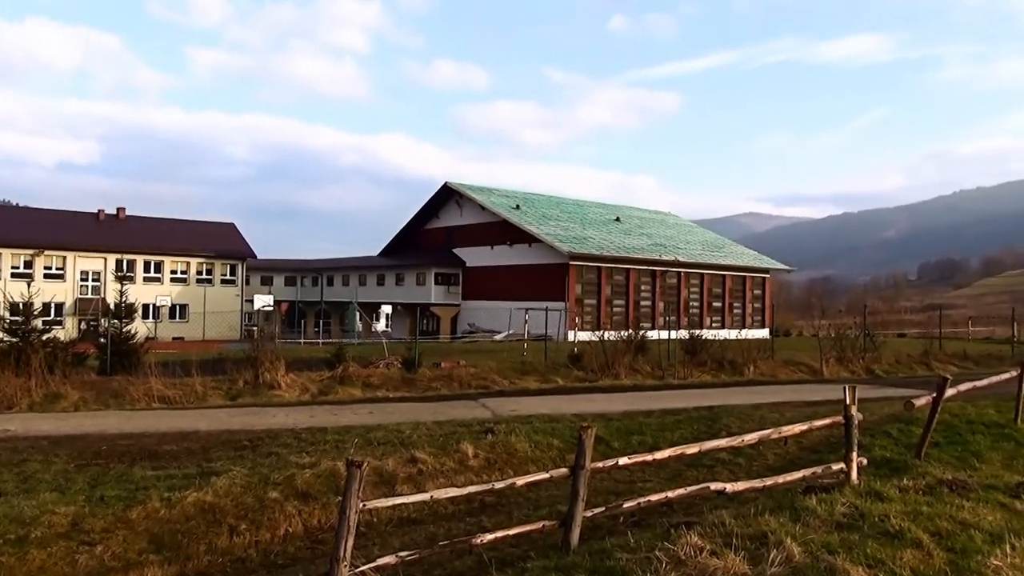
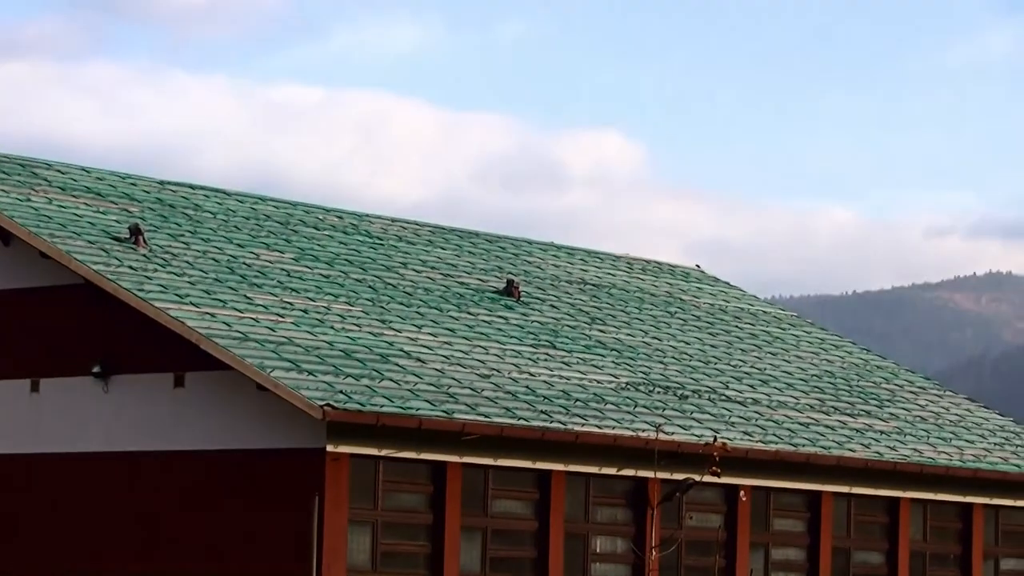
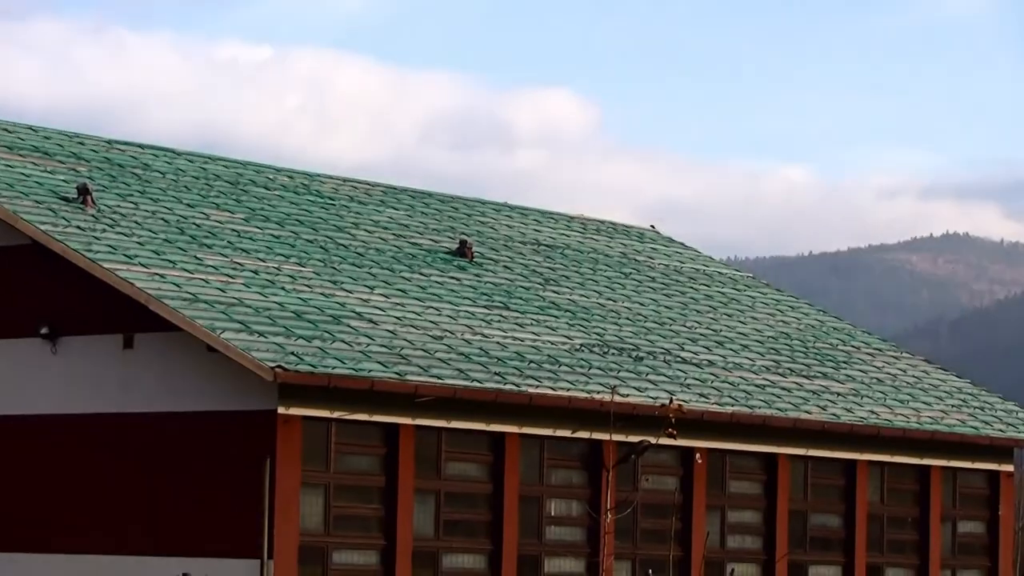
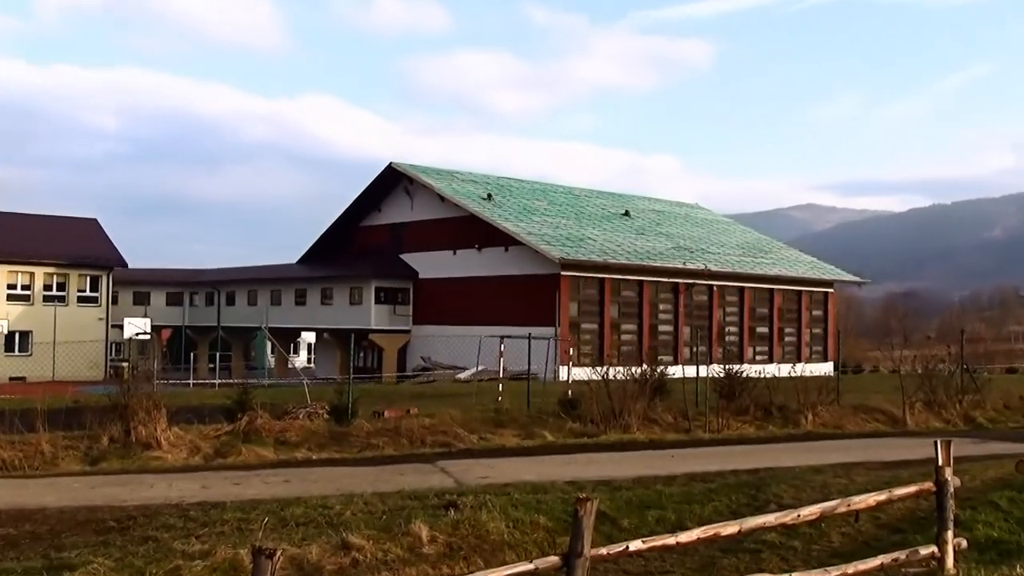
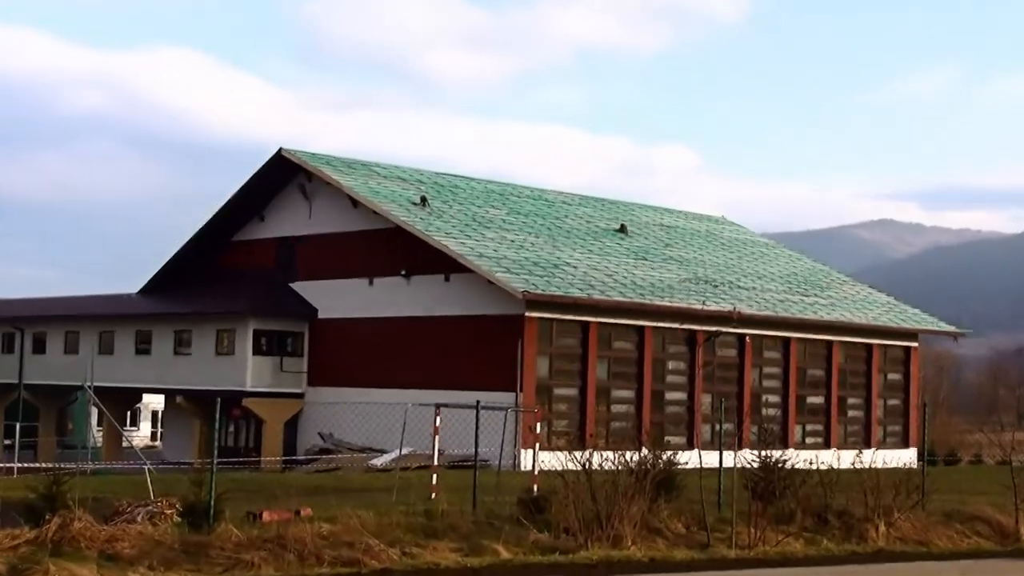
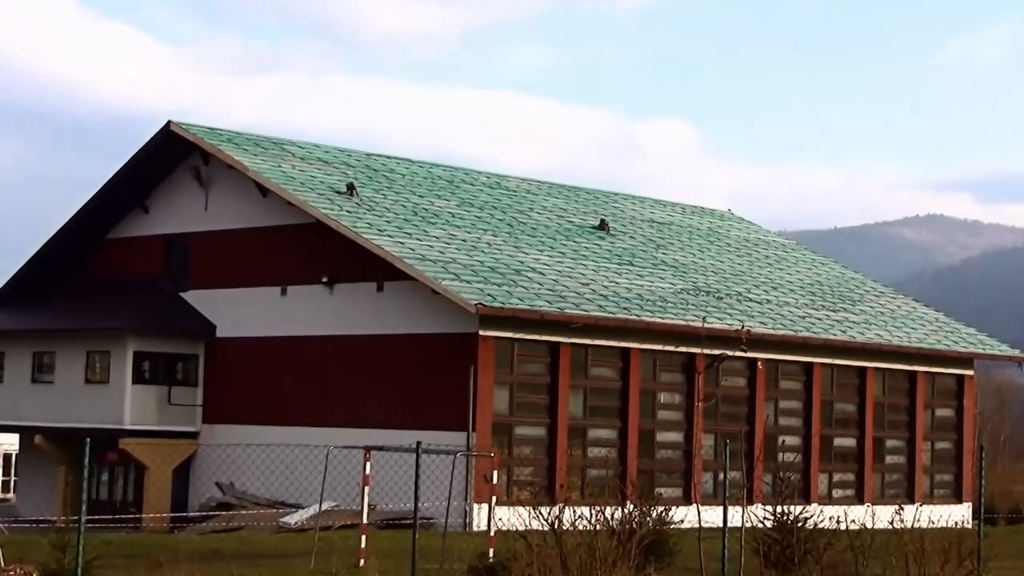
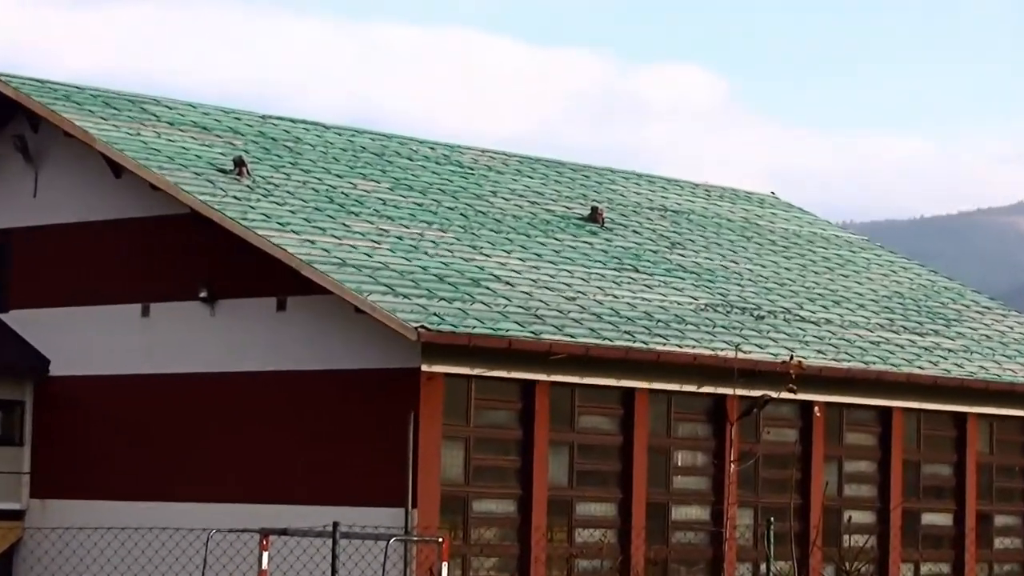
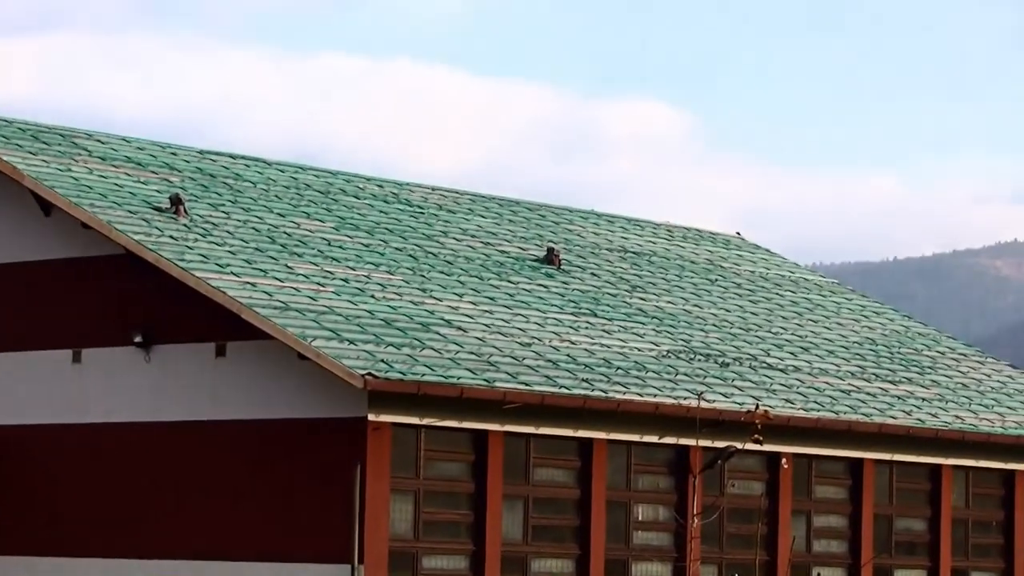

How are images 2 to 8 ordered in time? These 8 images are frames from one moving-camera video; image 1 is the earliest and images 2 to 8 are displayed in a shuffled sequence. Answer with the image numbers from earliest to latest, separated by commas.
4, 5, 6, 7, 8, 2, 3
